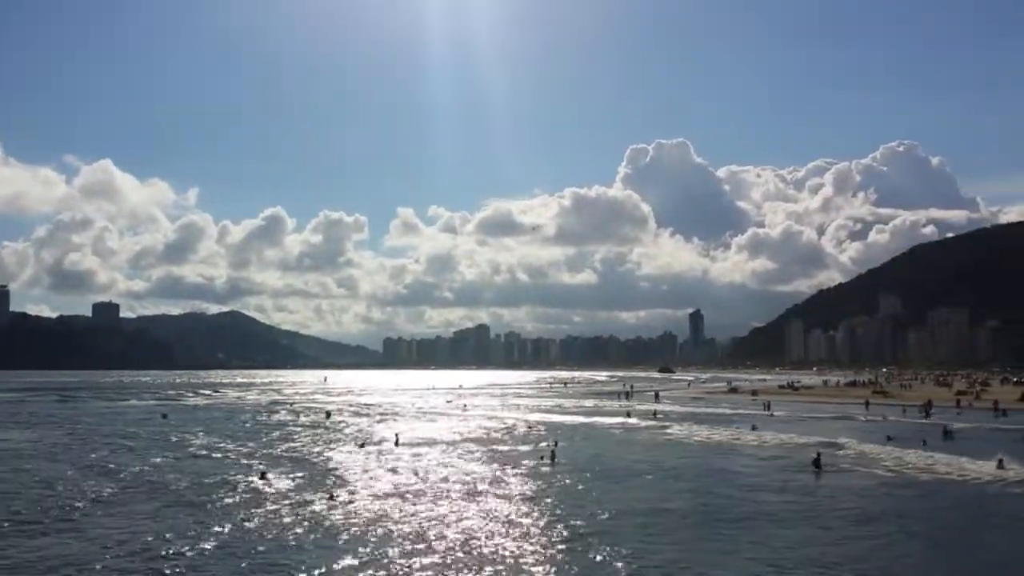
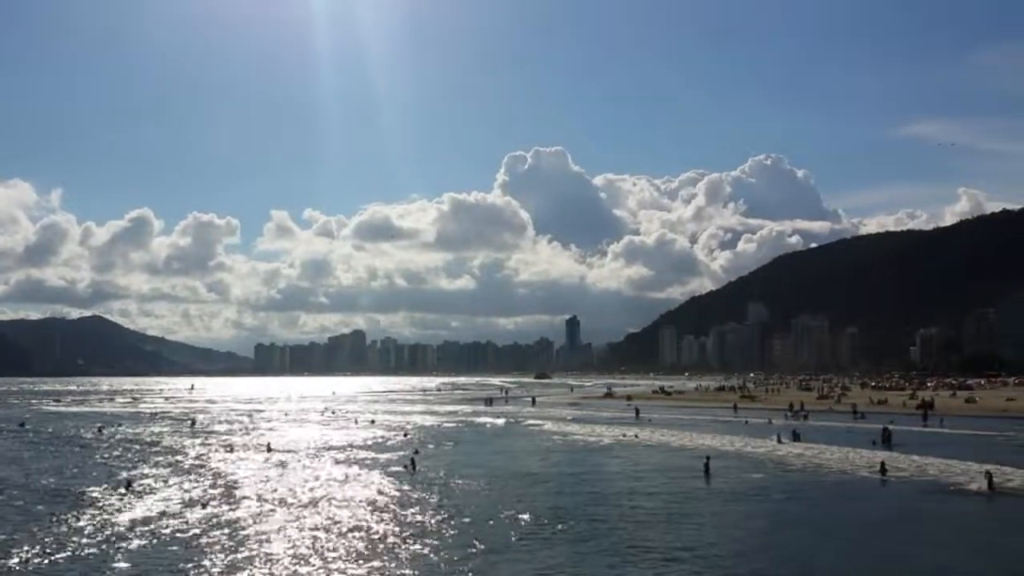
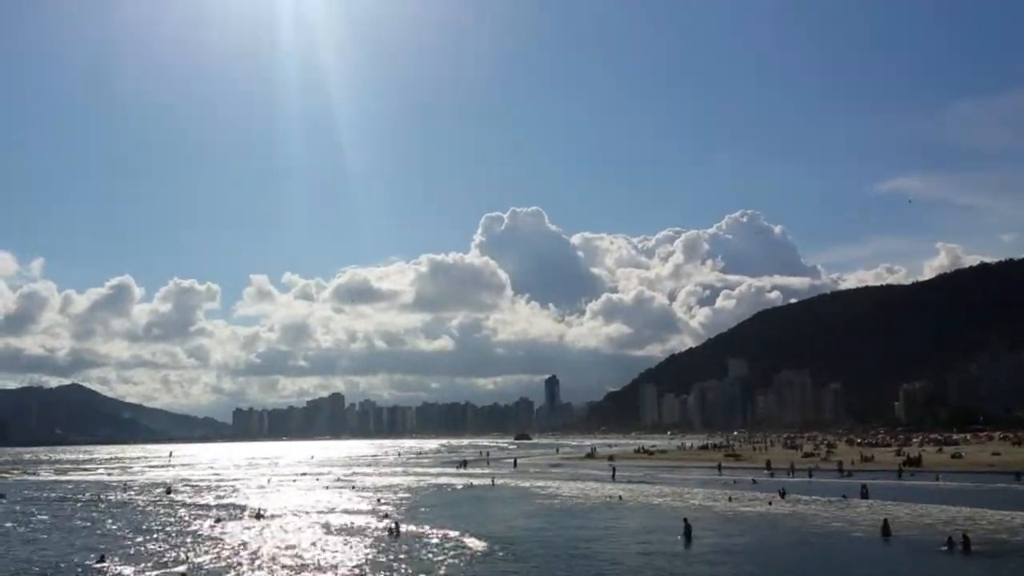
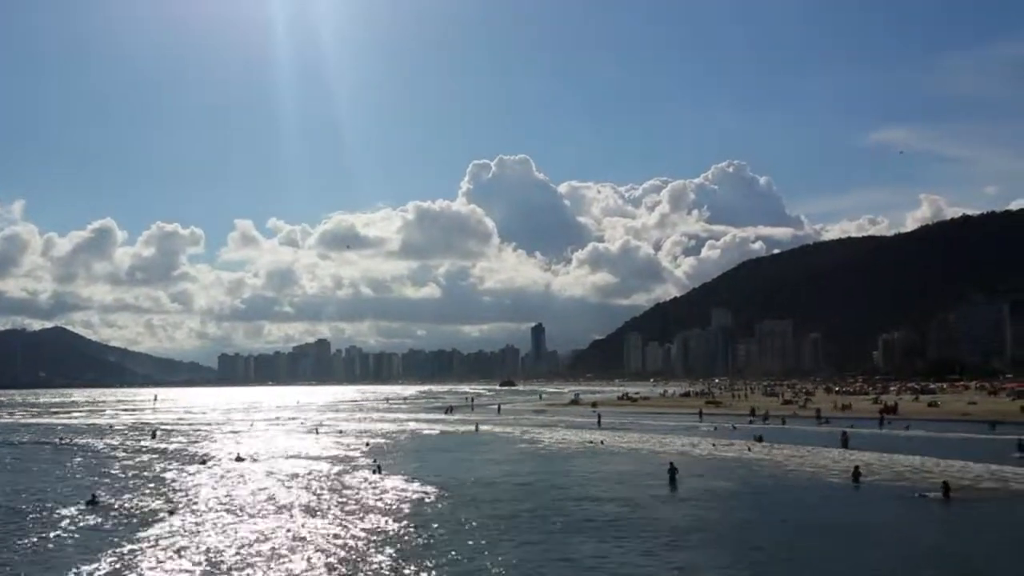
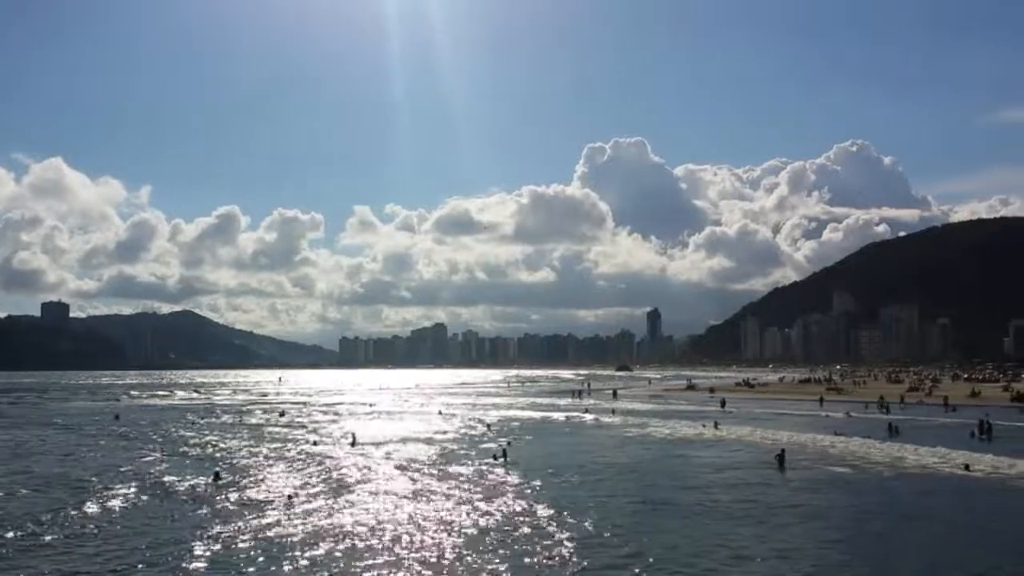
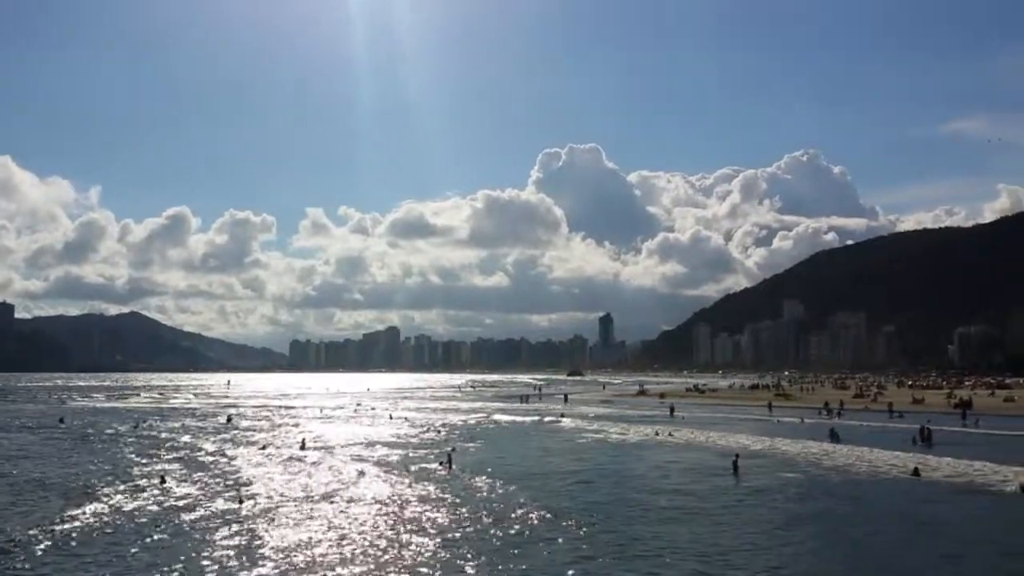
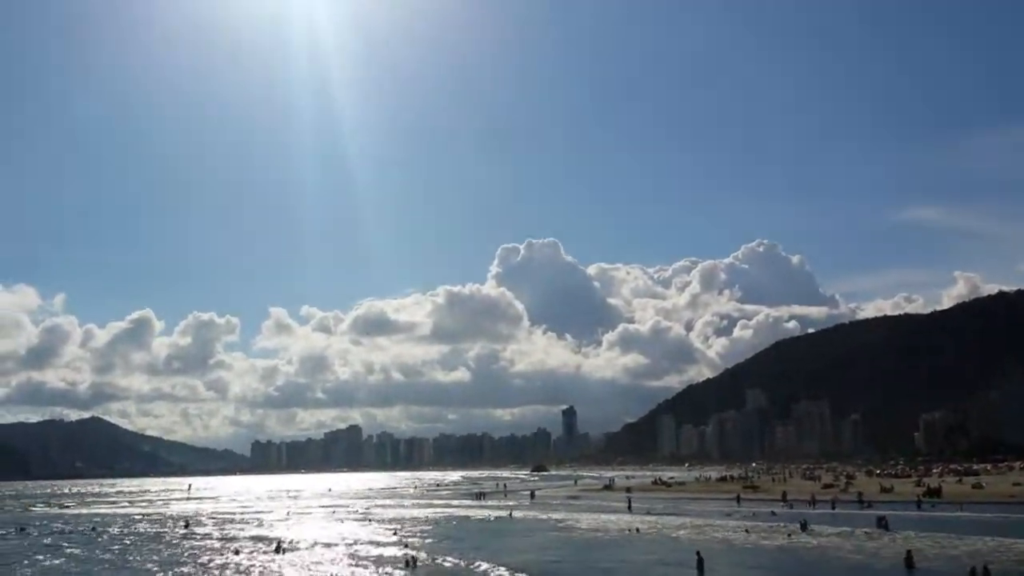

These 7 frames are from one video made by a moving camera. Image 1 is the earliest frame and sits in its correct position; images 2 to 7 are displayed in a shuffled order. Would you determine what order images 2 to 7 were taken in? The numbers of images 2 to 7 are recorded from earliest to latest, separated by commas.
5, 6, 2, 4, 3, 7
